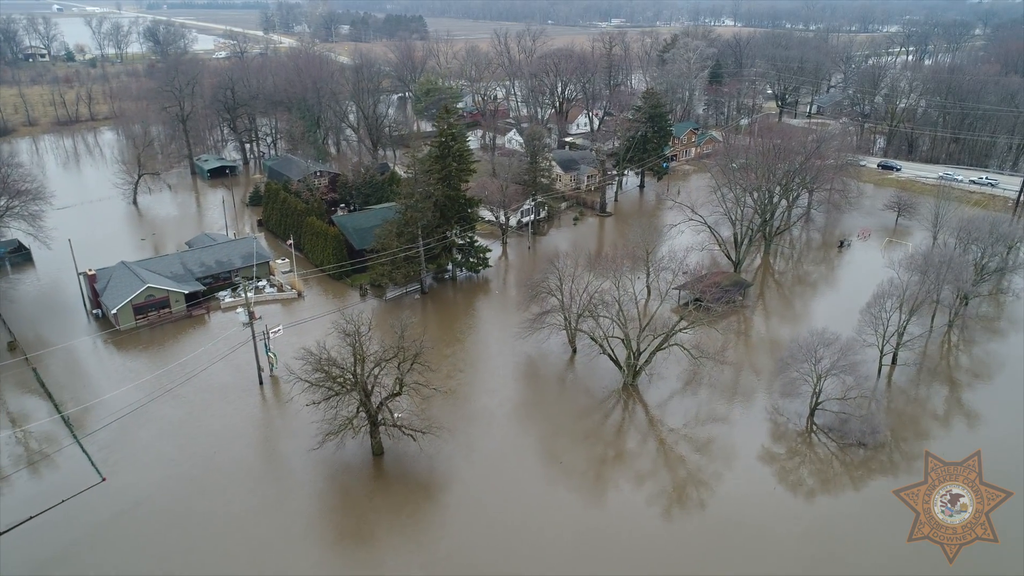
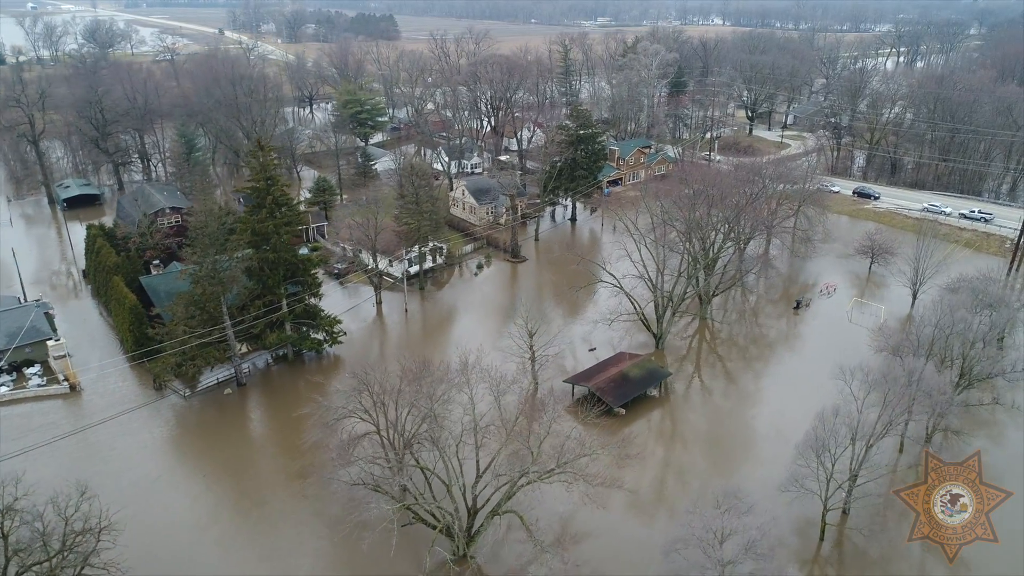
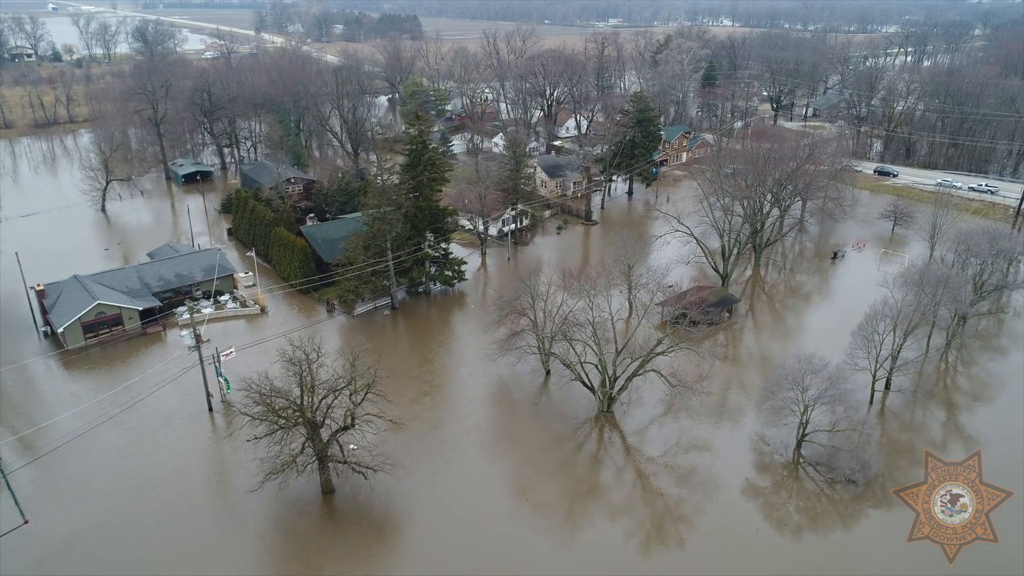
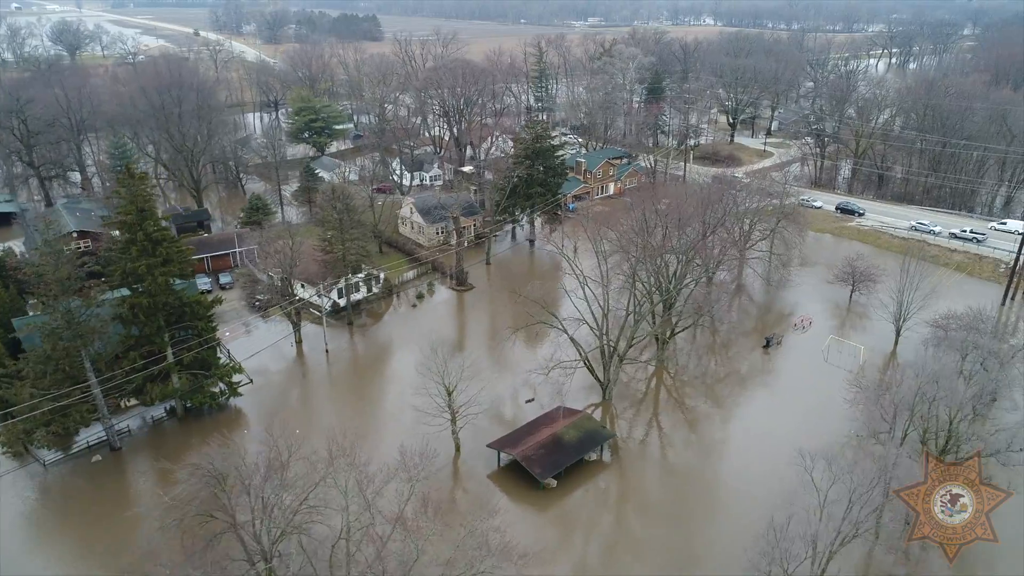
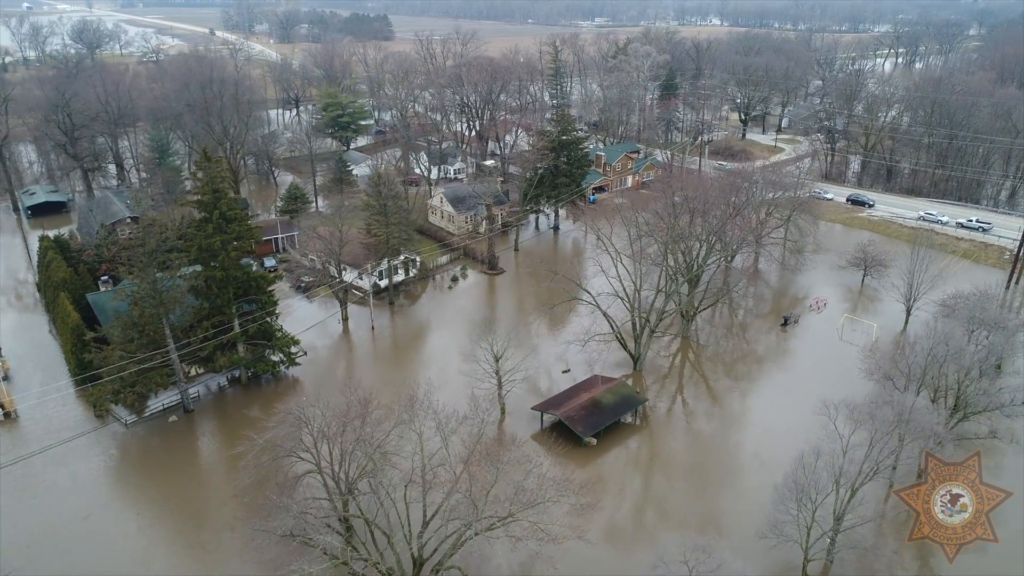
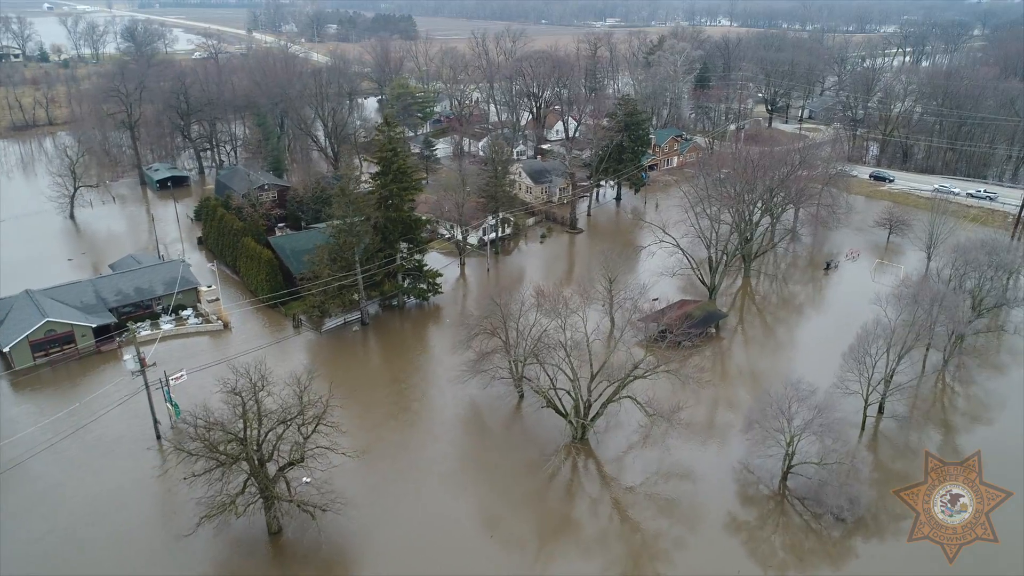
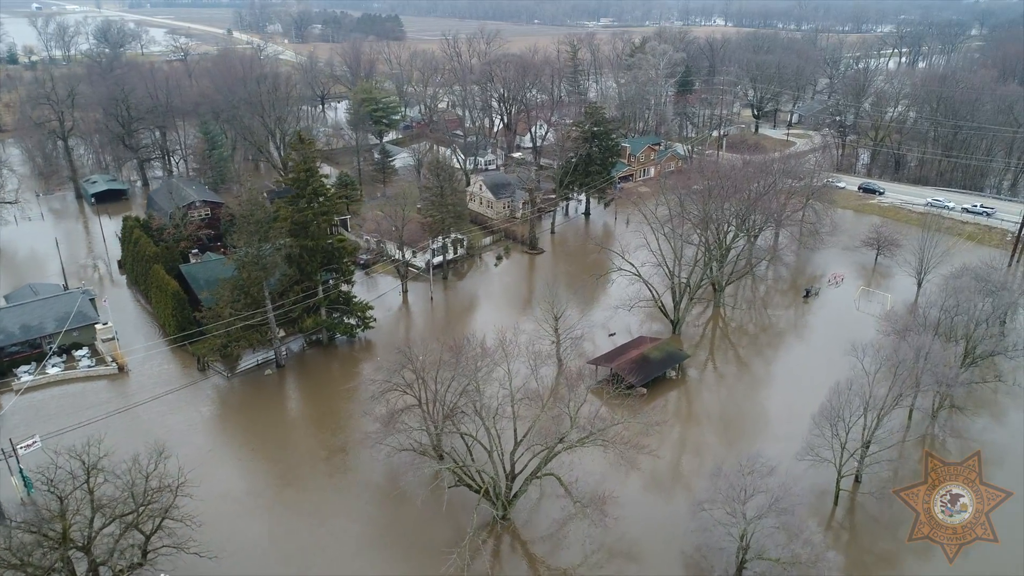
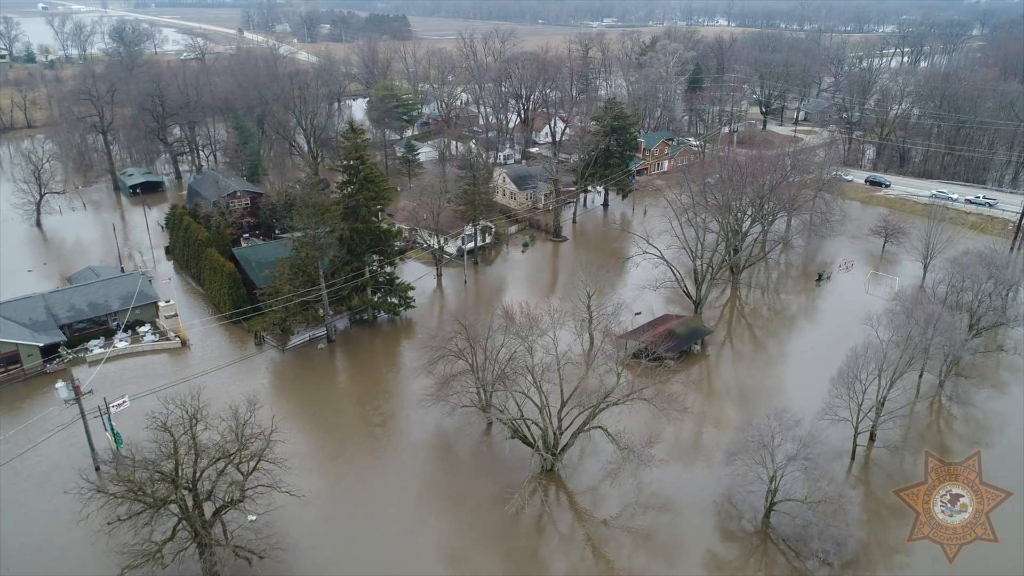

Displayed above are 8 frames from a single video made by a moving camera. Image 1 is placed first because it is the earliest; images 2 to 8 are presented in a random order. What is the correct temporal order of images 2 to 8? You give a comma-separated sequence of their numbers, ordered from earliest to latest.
3, 6, 8, 7, 2, 5, 4
